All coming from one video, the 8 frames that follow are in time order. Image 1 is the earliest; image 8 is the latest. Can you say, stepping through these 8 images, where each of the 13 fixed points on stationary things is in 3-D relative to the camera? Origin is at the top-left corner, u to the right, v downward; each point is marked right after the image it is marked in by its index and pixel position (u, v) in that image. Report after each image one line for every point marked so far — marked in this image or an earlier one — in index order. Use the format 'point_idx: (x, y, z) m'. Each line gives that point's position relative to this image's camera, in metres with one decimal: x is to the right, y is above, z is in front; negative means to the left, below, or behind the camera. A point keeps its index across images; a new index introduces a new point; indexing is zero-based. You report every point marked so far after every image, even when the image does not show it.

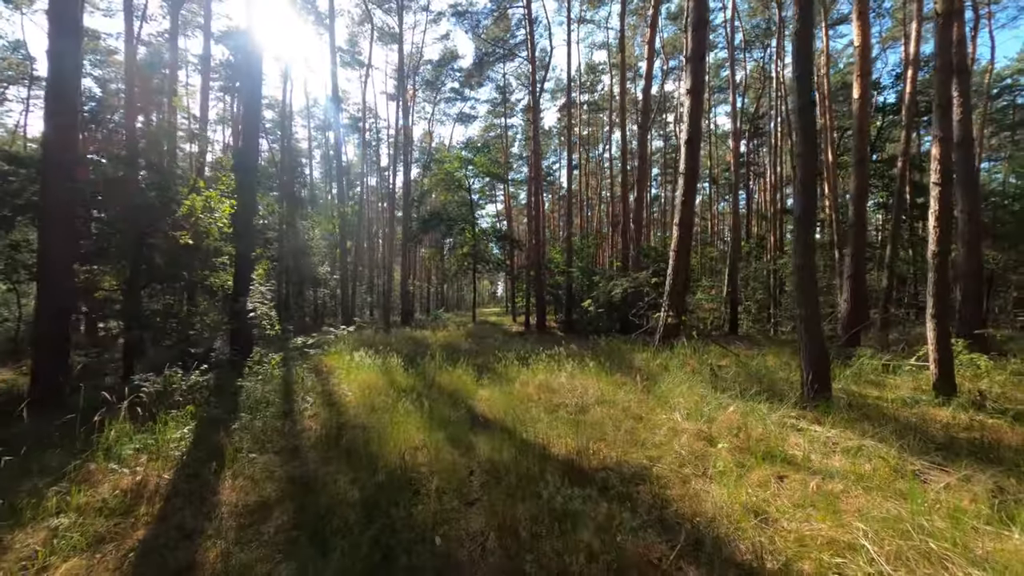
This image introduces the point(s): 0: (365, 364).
0: (-3.2, -1.7, +8.1) m
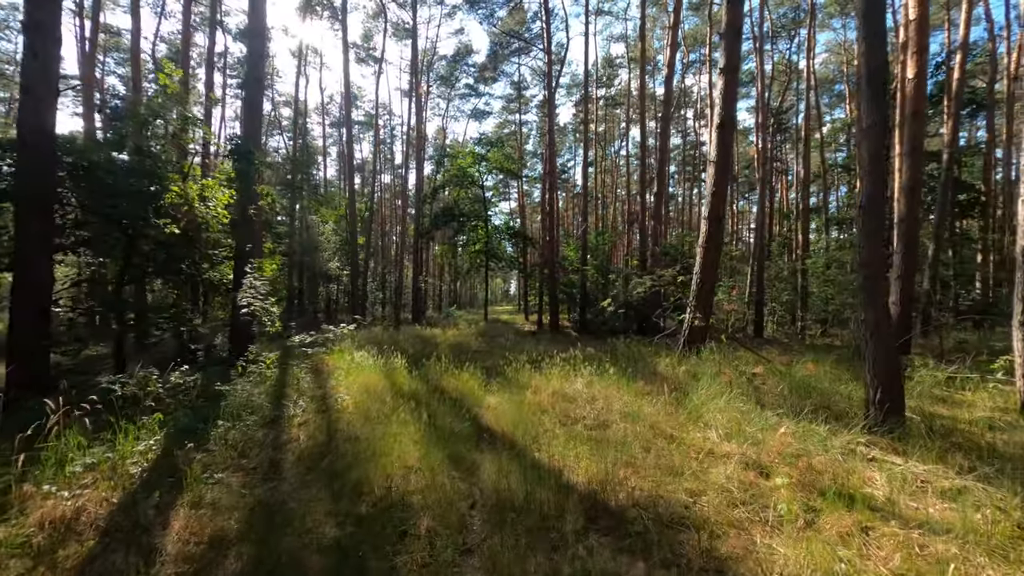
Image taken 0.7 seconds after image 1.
0: (-2.9, -1.6, +7.6) m
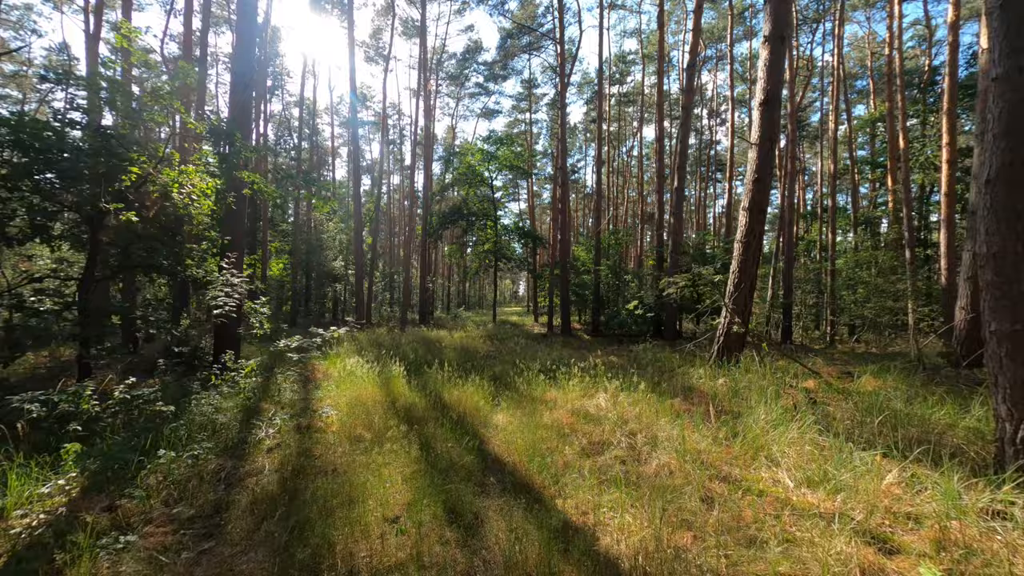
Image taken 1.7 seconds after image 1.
0: (-2.7, -1.6, +6.8) m
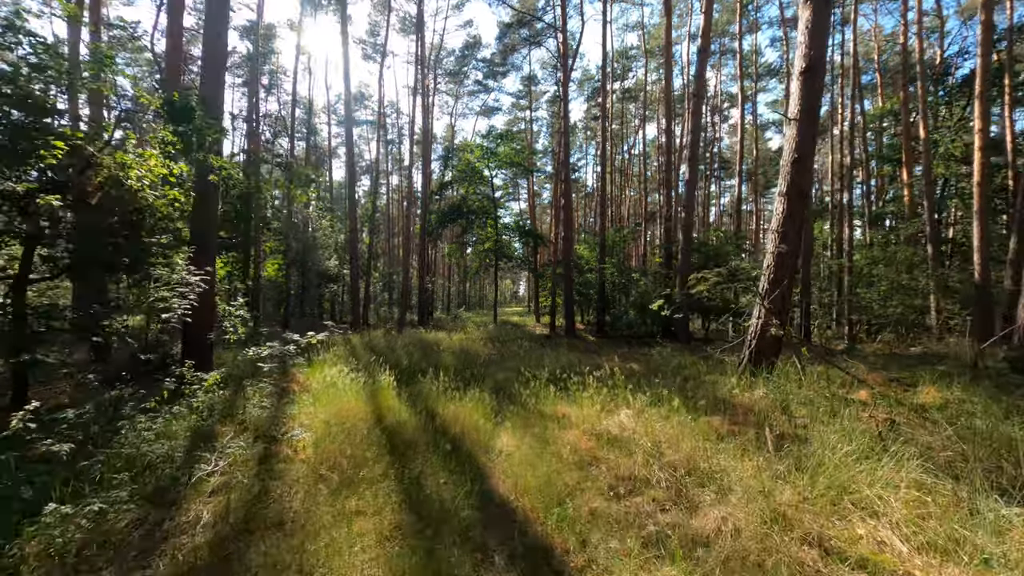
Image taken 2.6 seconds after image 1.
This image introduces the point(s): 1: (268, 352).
0: (-2.6, -1.6, +6.0) m
1: (-3.7, -1.0, +5.6) m
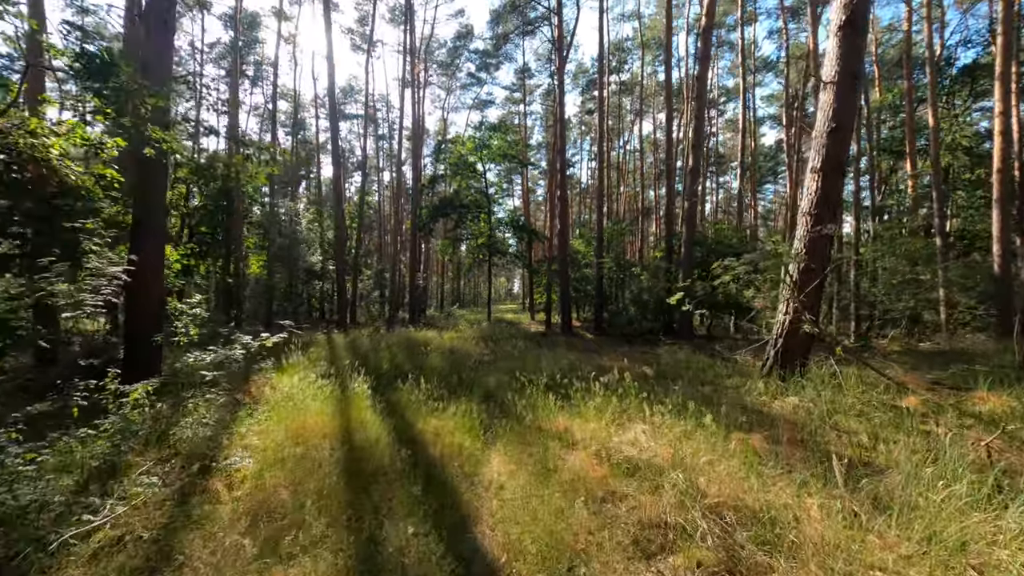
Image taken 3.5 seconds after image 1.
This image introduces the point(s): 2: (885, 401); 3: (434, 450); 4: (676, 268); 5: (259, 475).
0: (-2.7, -1.5, +5.2) m
1: (-3.8, -0.9, +4.7) m
2: (+4.4, -1.3, +4.3) m
3: (-0.8, -1.6, +3.7) m
4: (+6.2, +0.8, +13.9) m
5: (-2.3, -1.7, +3.3) m
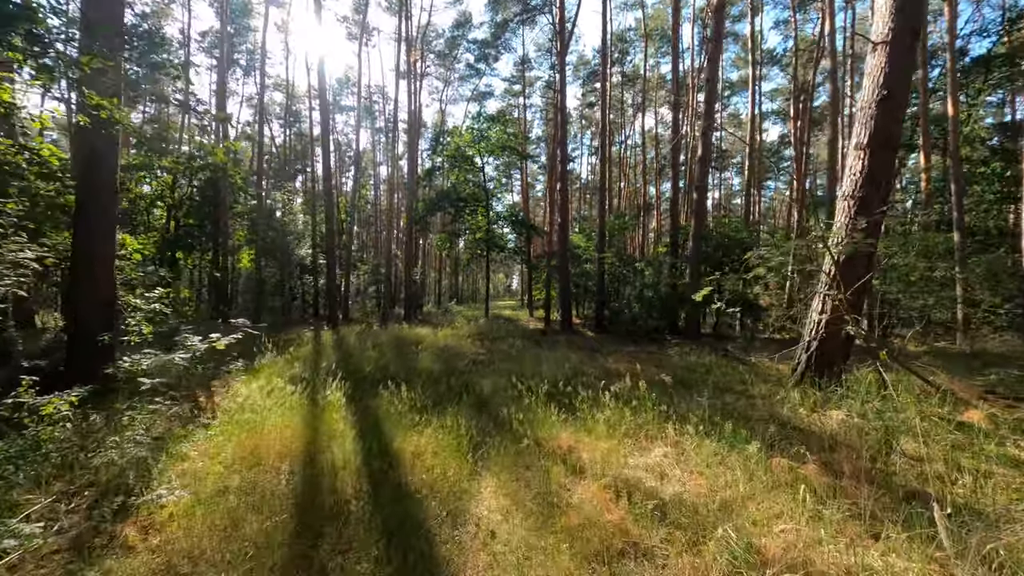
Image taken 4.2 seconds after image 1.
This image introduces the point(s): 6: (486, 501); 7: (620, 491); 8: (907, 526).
0: (-2.8, -1.4, +4.5) m
1: (-3.9, -0.8, +4.0) m
2: (+4.4, -1.3, +3.7) m
3: (-0.8, -1.6, +3.0) m
4: (+6.1, +0.9, +13.2) m
5: (-2.4, -1.6, +2.6) m
6: (-0.2, -1.6, +2.7) m
7: (+0.8, -1.5, +2.7) m
8: (+2.4, -1.4, +2.1) m
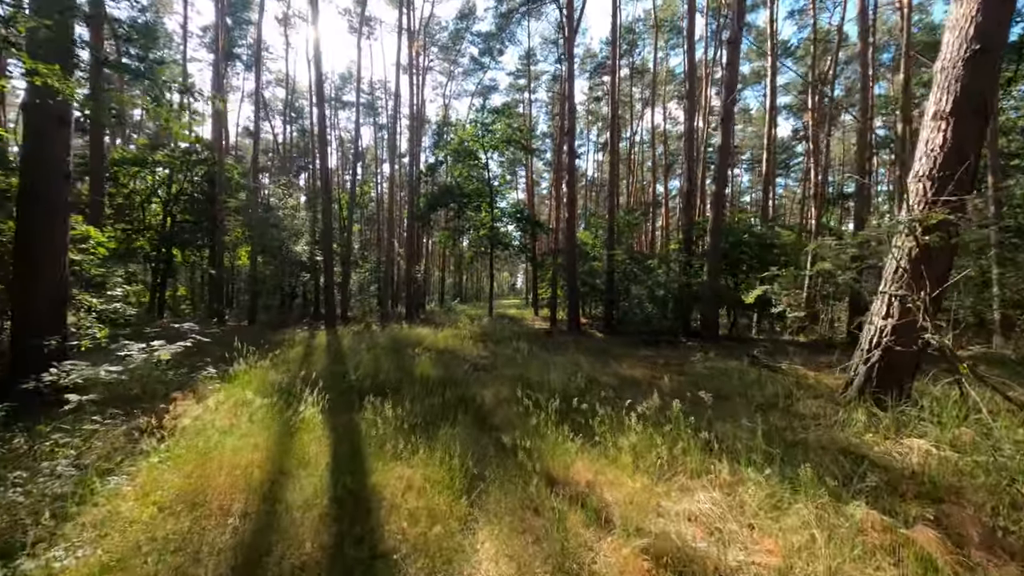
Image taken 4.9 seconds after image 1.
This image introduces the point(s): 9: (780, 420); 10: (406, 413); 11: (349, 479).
0: (-2.7, -1.4, +3.8) m
1: (-3.8, -0.8, +3.3) m
2: (+4.4, -1.3, +2.9) m
3: (-0.8, -1.5, +2.3) m
4: (+6.3, +0.9, +12.4) m
5: (-2.3, -1.6, +1.9) m
6: (-0.2, -1.6, +2.0) m
7: (+0.8, -1.5, +2.0) m
8: (+2.4, -1.4, +1.4) m
9: (+2.7, -1.3, +3.6) m
10: (-1.2, -1.4, +4.1) m
11: (-1.3, -1.5, +2.9) m
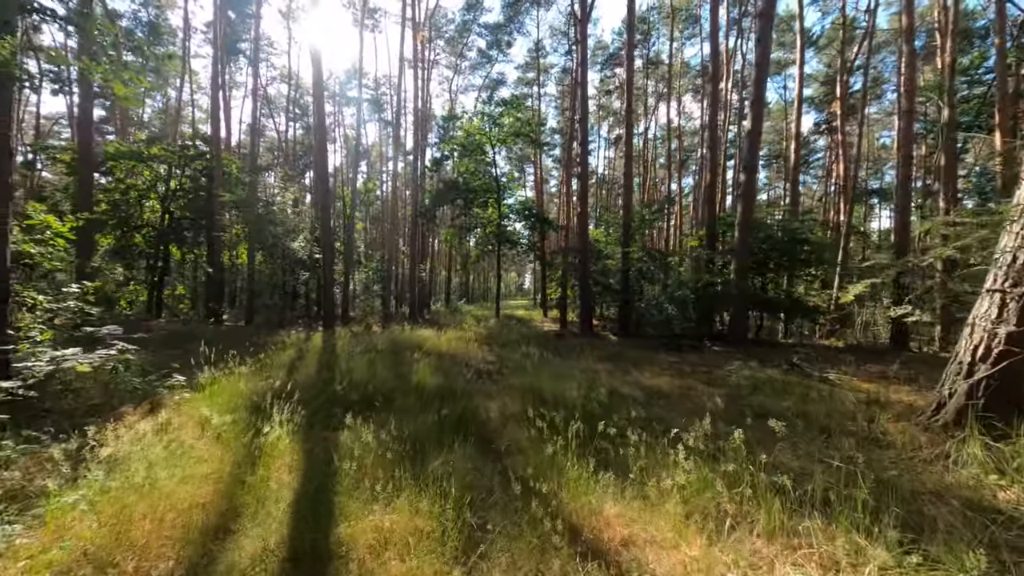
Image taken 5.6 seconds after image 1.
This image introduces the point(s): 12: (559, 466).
0: (-2.7, -1.3, +3.1) m
1: (-3.8, -0.7, +2.6) m
2: (+4.5, -1.2, +2.0) m
3: (-0.7, -1.5, +1.6) m
4: (+6.6, +0.9, +11.6) m
5: (-2.3, -1.6, +1.2) m
6: (-0.1, -1.5, +1.3) m
7: (+0.9, -1.4, +1.2) m
8: (+2.4, -1.3, +0.6) m
9: (+2.8, -1.3, +2.8) m
10: (-1.1, -1.4, +3.4) m
11: (-1.3, -1.5, +2.2) m
12: (+0.3, -1.4, +2.8) m
